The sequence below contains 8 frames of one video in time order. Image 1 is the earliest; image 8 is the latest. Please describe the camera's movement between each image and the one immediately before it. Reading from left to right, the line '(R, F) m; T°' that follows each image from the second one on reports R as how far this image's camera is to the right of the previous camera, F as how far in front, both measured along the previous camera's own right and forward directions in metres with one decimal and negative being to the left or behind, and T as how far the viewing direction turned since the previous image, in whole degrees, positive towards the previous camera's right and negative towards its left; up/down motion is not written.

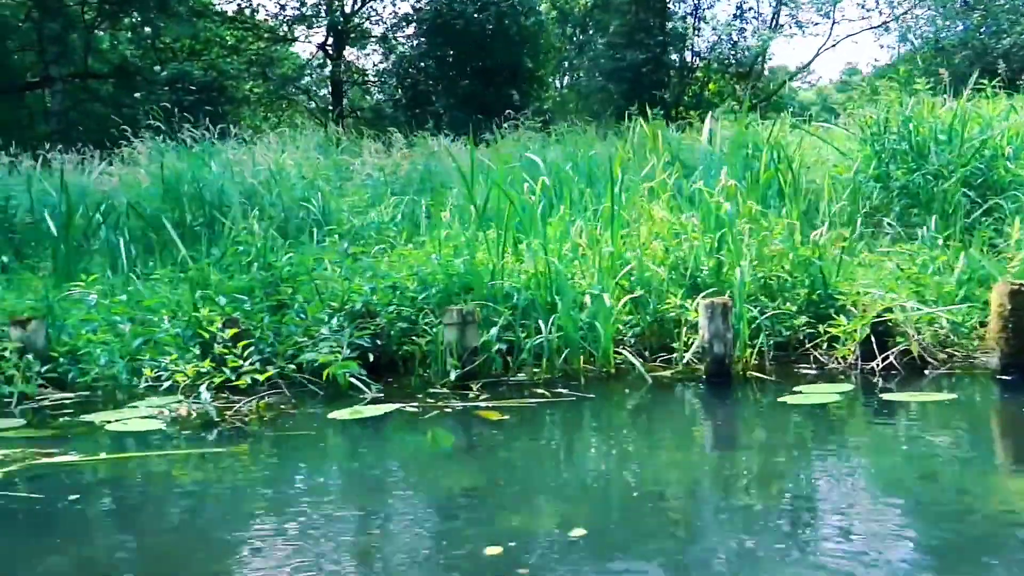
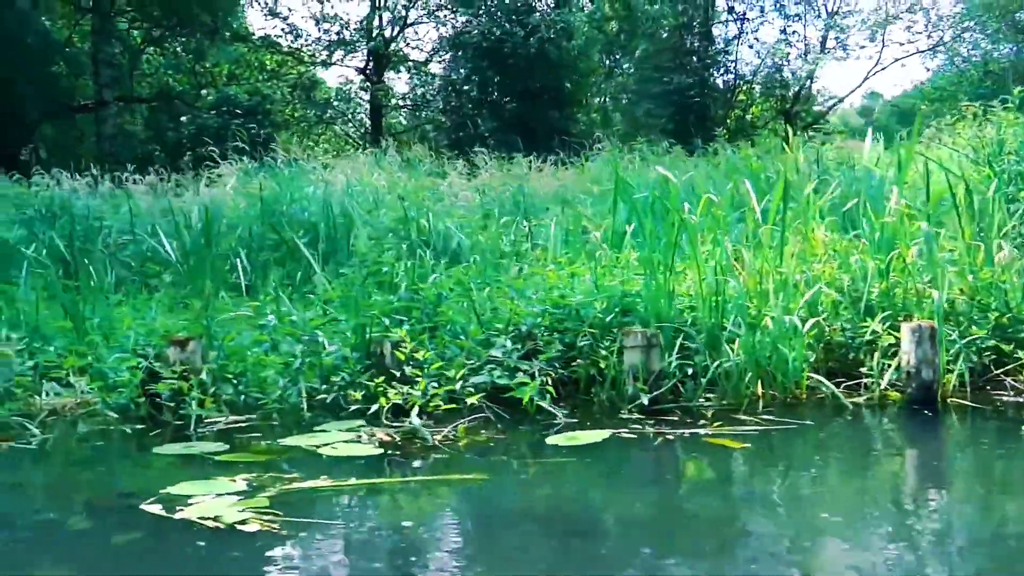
(-0.6, +0.1) m; -1°
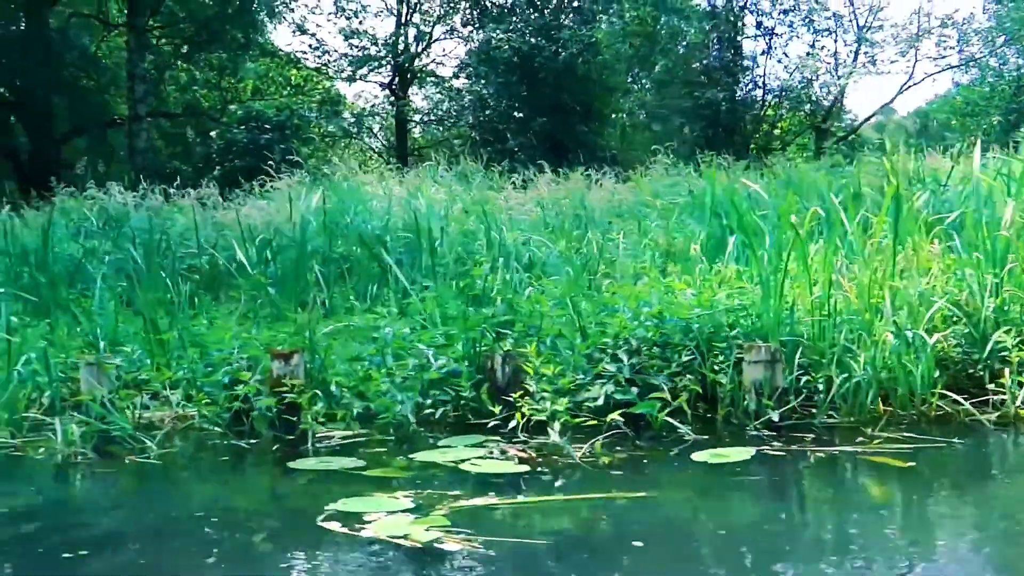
(-0.4, 0.0) m; -1°
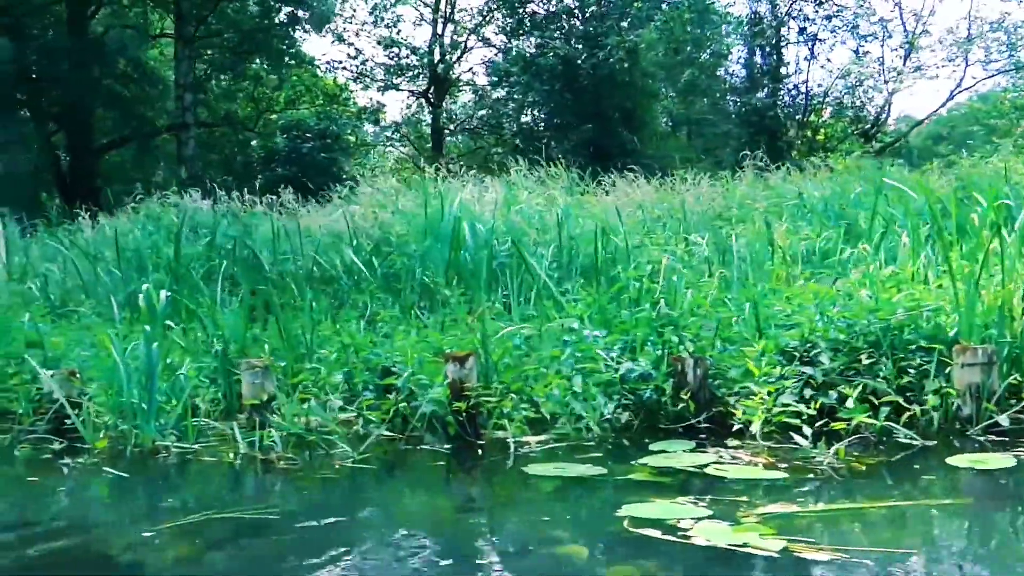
(-0.6, +0.1) m; -1°
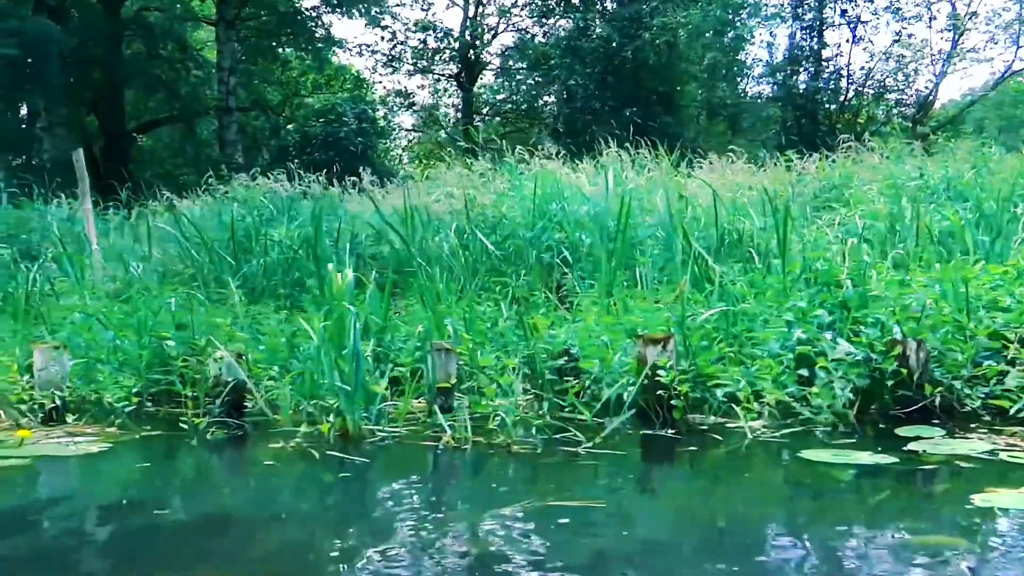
(-0.7, +0.1) m; -1°
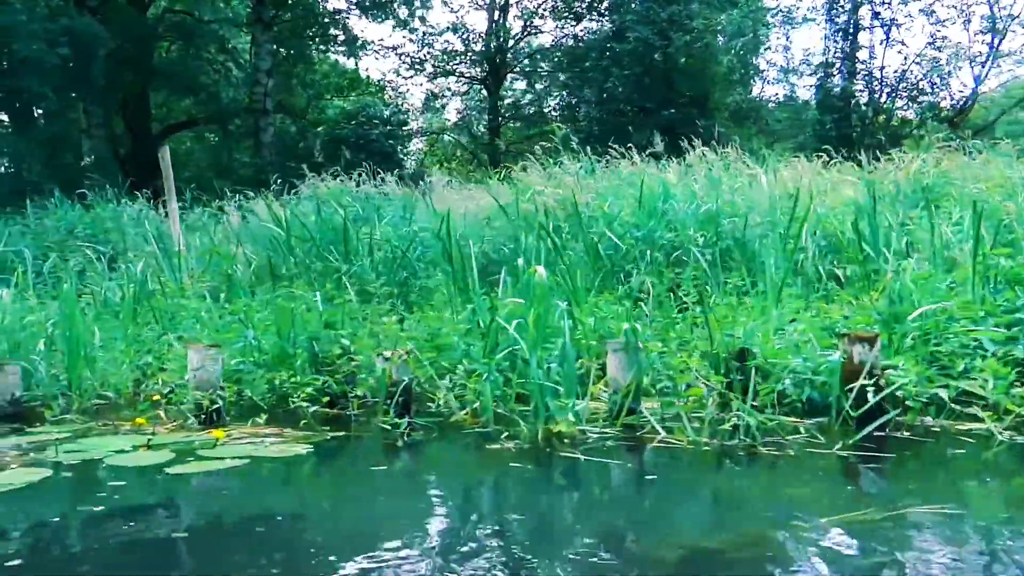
(-0.7, +0.1) m; 0°
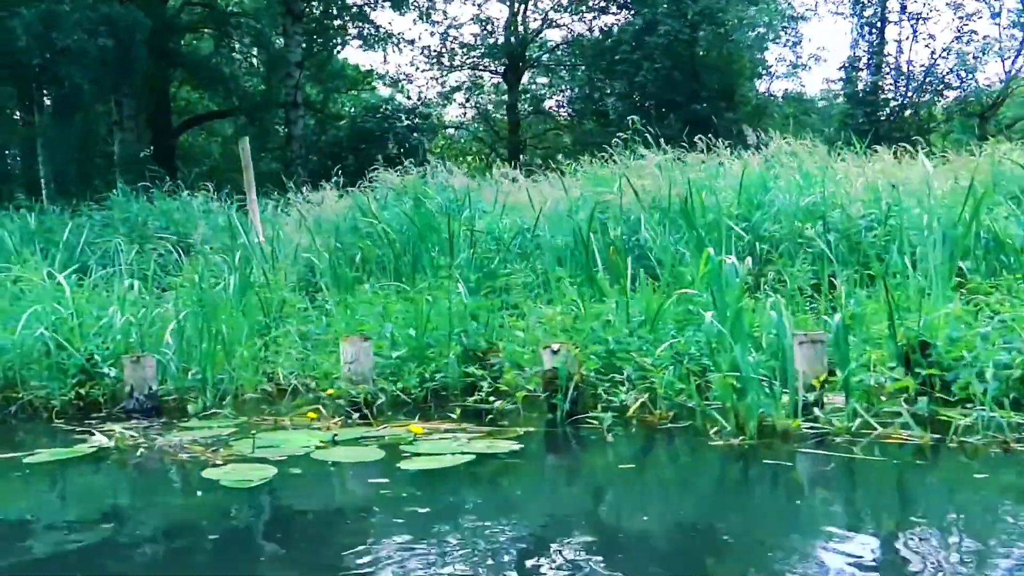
(-0.7, +0.1) m; 0°
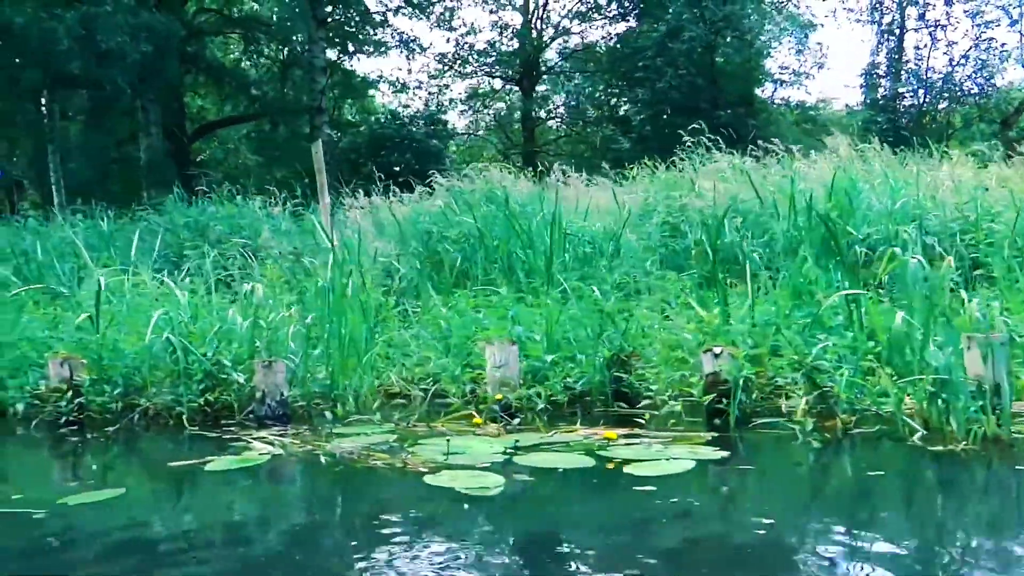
(-0.7, +0.1) m; 0°
